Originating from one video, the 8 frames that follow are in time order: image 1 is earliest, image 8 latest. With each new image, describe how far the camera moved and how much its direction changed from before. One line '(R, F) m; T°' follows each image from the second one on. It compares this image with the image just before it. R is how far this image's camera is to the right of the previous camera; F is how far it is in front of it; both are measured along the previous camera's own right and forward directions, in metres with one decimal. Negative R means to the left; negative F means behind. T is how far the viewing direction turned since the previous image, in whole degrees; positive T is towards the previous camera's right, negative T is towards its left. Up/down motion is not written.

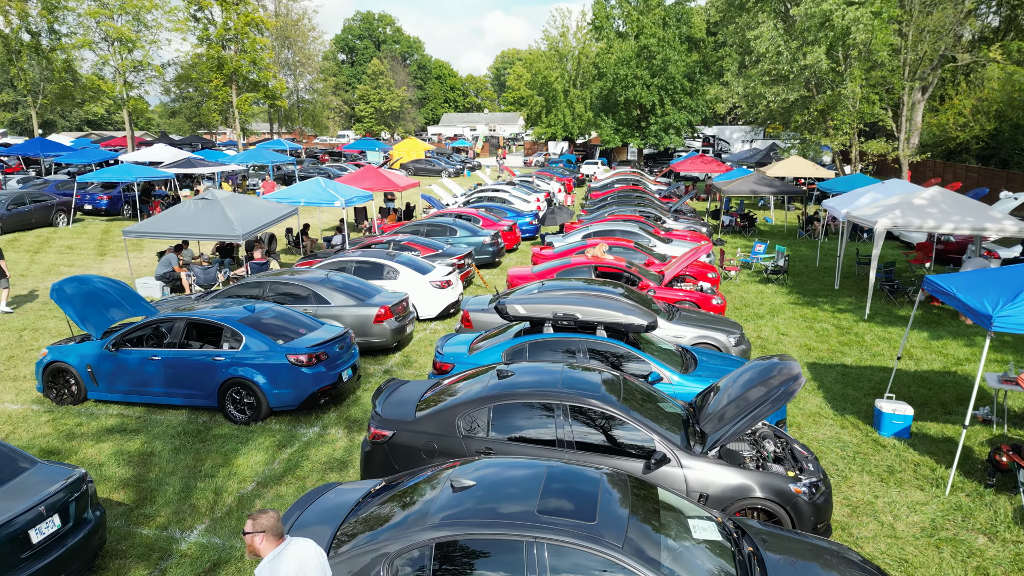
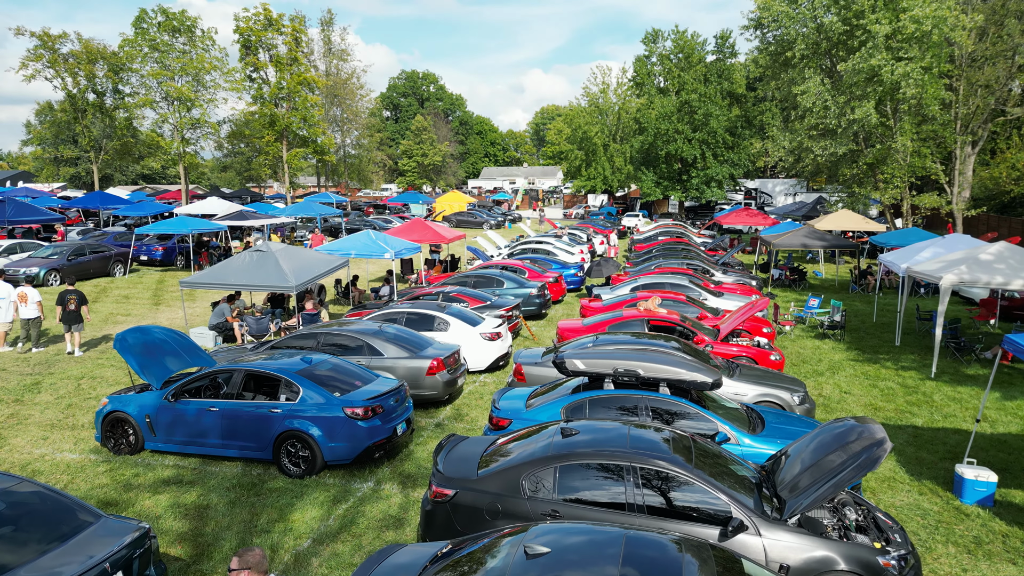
(-0.2, +0.1) m; -3°
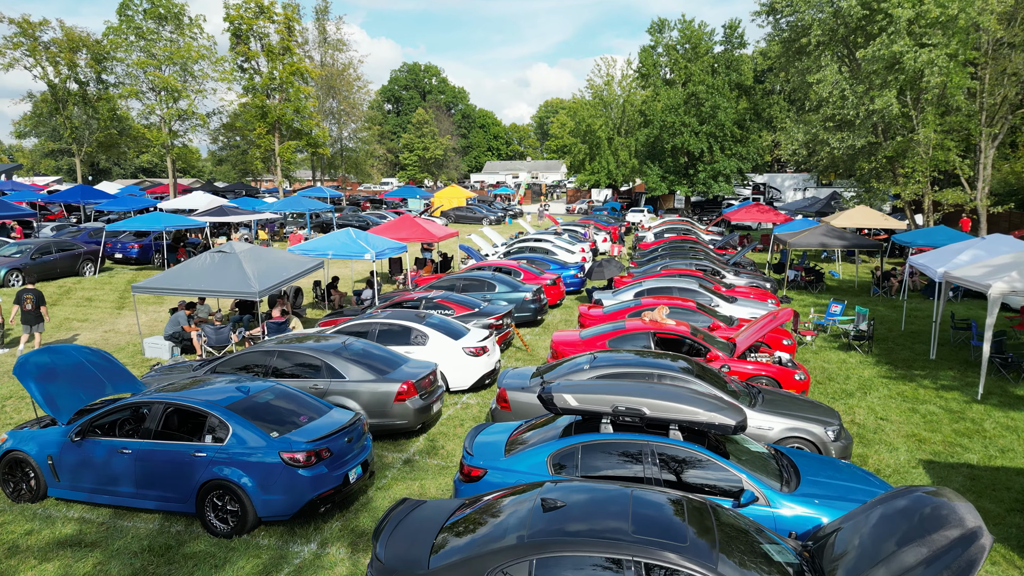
(+0.3, +1.5) m; 0°
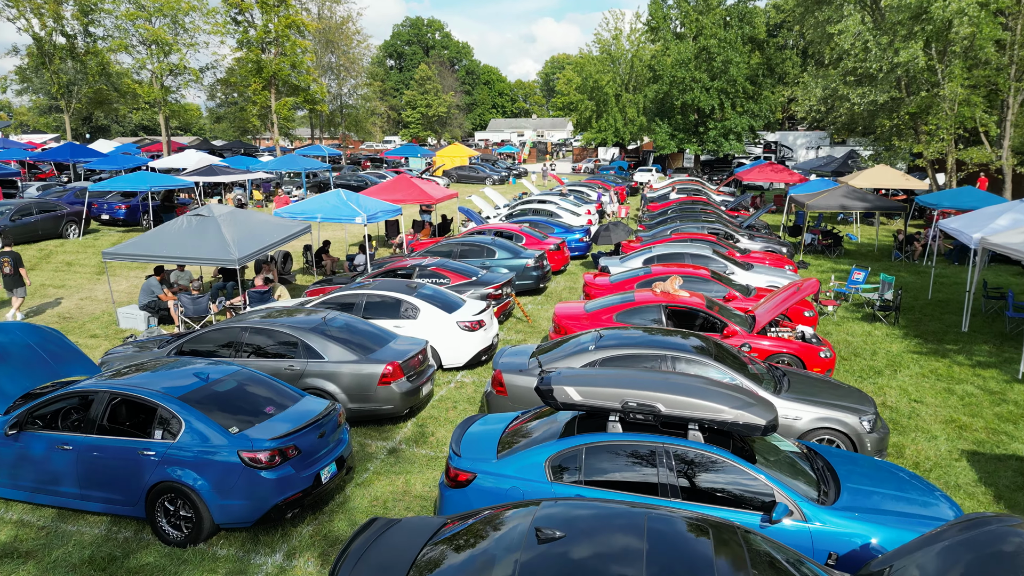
(+0.1, +0.9) m; 0°
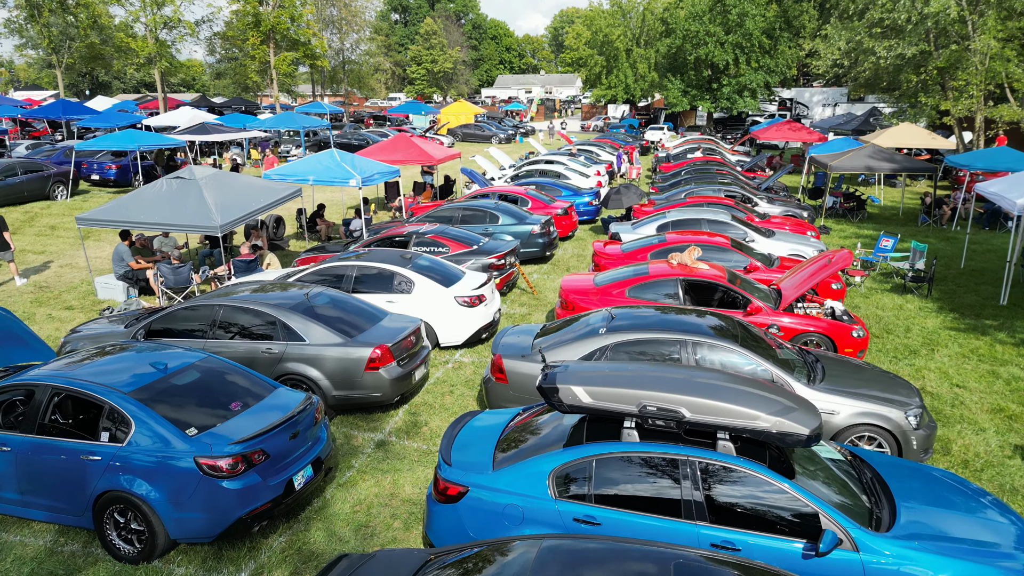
(+0.1, +0.8) m; -1°
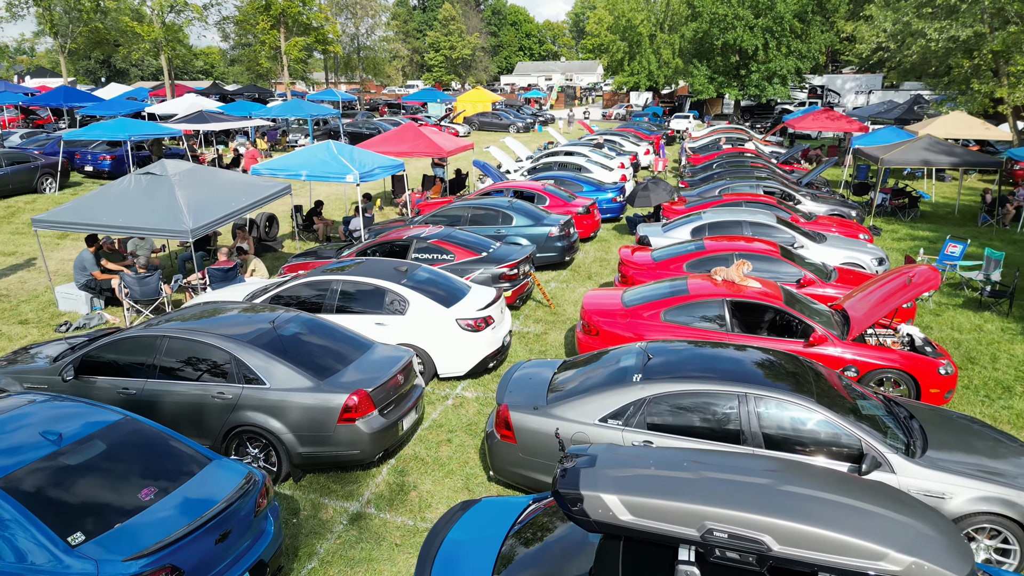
(+0.1, +1.4) m; -1°
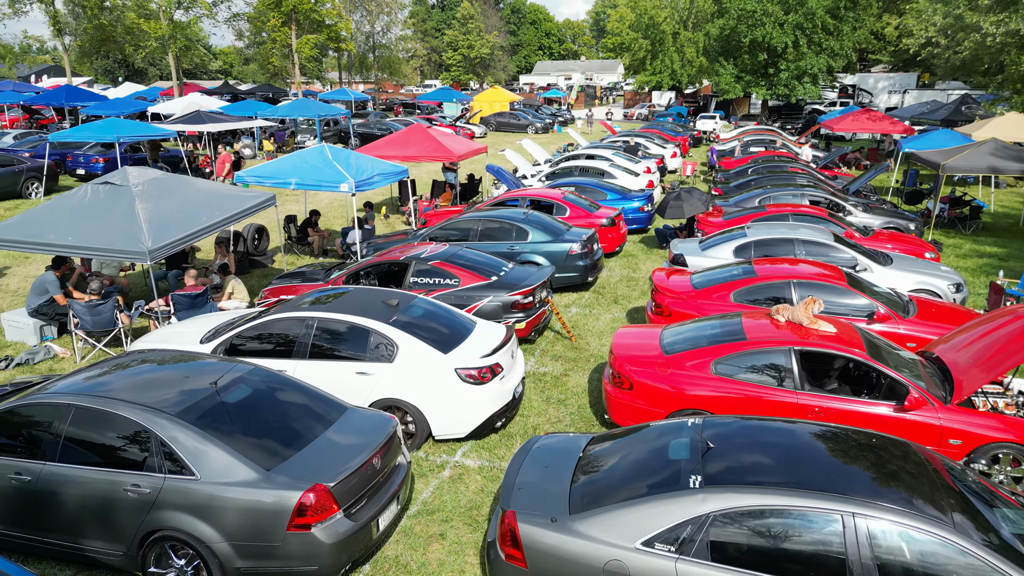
(0.0, +1.5) m; -1°
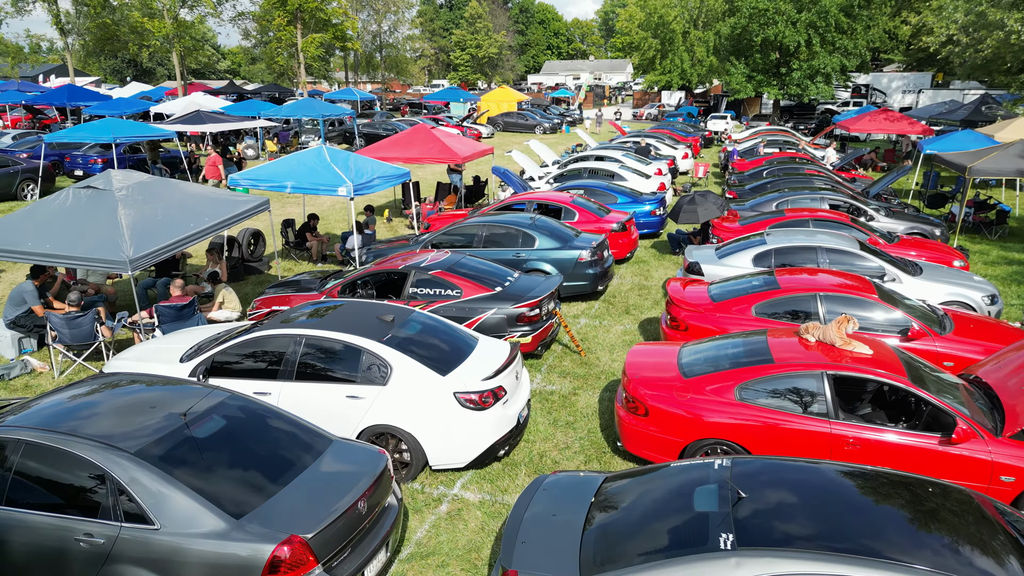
(0.0, +0.5) m; -1°
